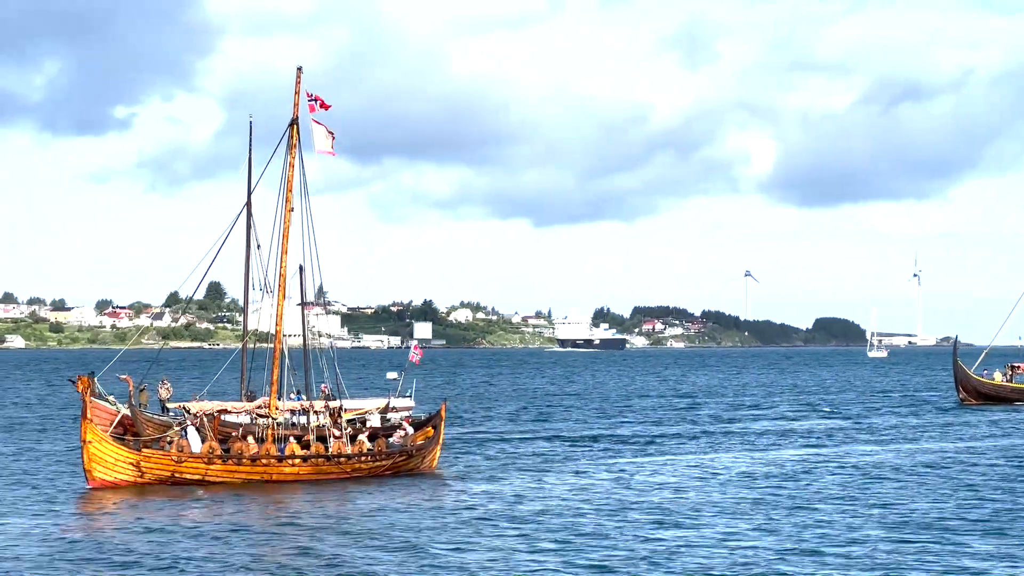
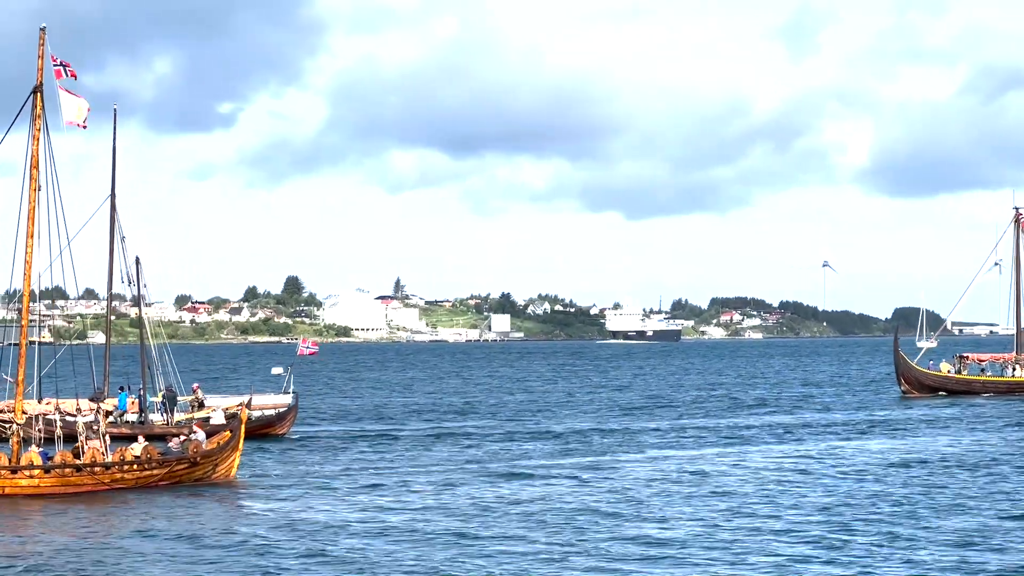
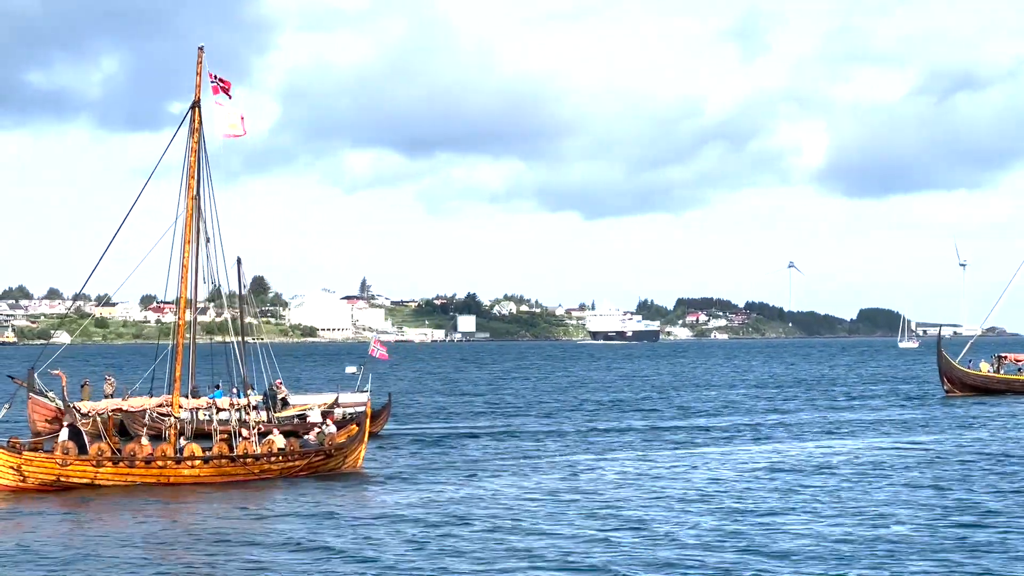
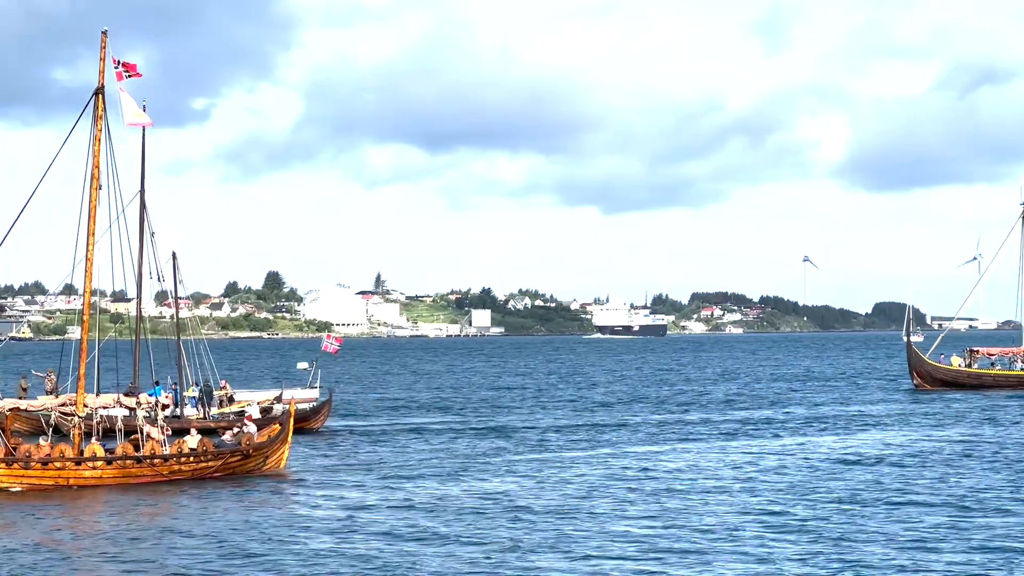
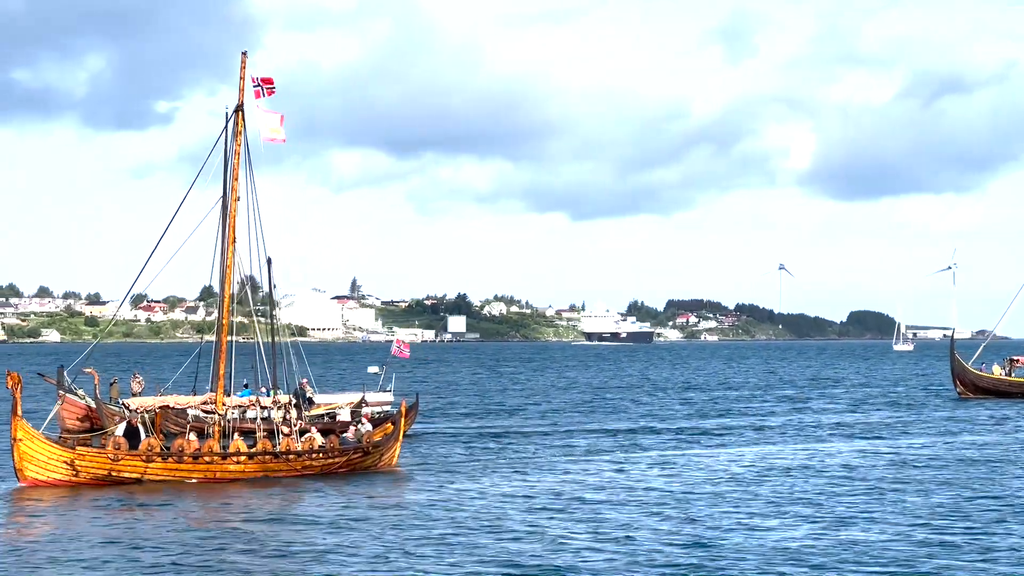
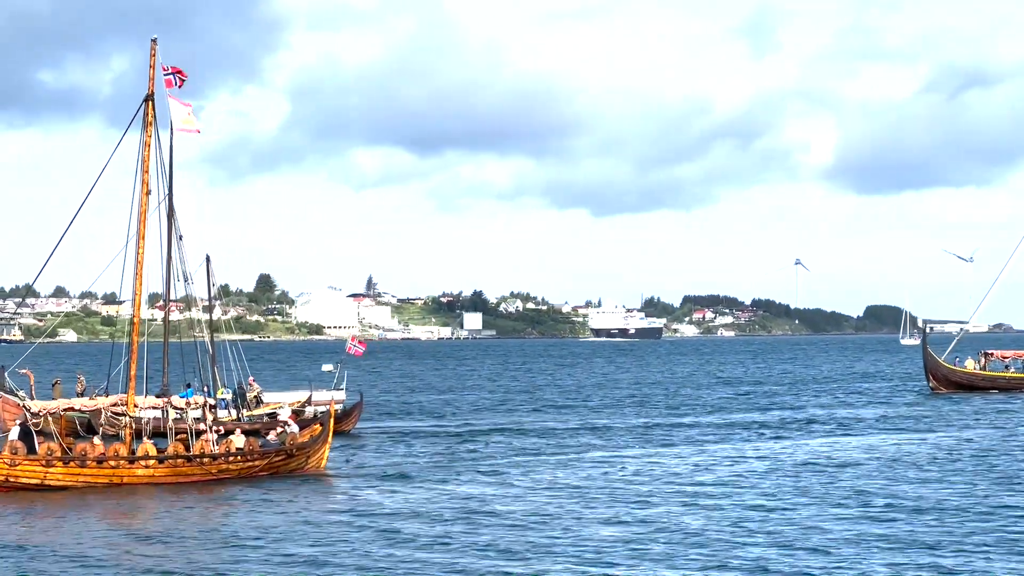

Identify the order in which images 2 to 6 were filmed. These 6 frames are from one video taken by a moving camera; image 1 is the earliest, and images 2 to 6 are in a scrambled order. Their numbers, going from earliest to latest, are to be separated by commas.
5, 3, 6, 4, 2
